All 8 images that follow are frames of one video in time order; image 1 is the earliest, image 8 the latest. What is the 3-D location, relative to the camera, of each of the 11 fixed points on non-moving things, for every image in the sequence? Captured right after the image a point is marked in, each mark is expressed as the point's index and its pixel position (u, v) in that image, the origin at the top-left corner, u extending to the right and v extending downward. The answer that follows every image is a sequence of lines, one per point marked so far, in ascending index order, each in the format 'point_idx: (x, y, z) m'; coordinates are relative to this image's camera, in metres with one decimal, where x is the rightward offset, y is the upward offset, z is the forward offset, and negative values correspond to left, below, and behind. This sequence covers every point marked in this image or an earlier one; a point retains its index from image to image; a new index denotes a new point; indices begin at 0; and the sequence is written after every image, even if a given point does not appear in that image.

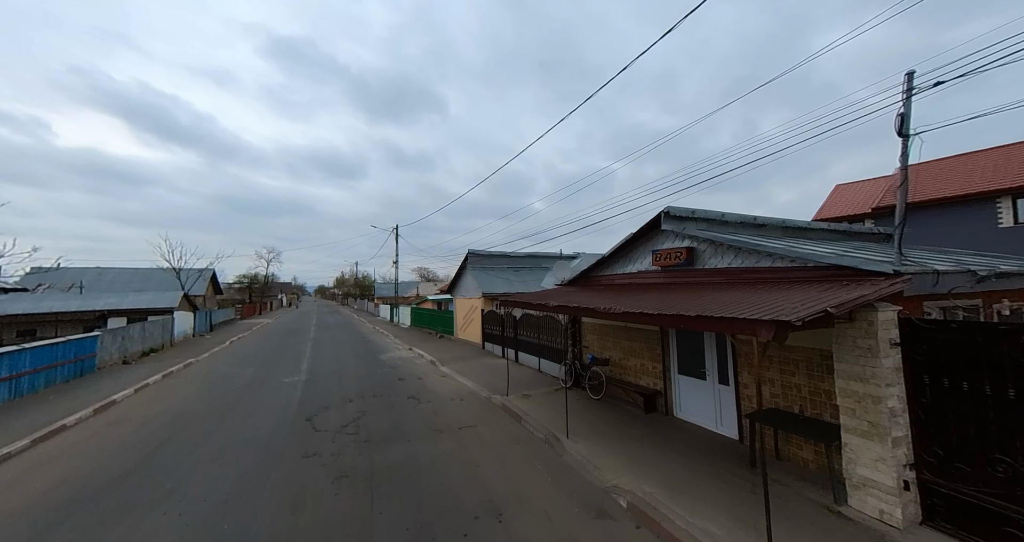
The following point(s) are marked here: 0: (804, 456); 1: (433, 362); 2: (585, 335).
0: (+2.9, -1.8, +3.6) m
1: (-2.4, -2.8, +11.1) m
2: (+1.5, -1.3, +7.4) m
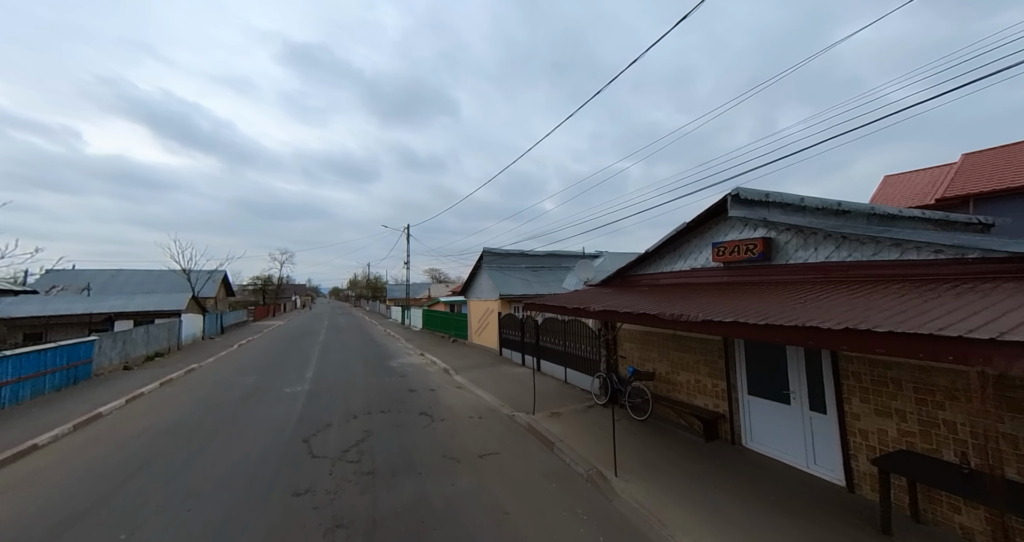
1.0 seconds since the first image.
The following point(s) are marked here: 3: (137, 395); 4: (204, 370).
0: (+3.2, -1.8, +2.6) m
1: (-1.8, -2.8, +10.3) m
2: (+2.0, -1.3, +6.5) m
3: (-9.1, -3.0, +8.7) m
4: (-10.1, -3.4, +12.0) m
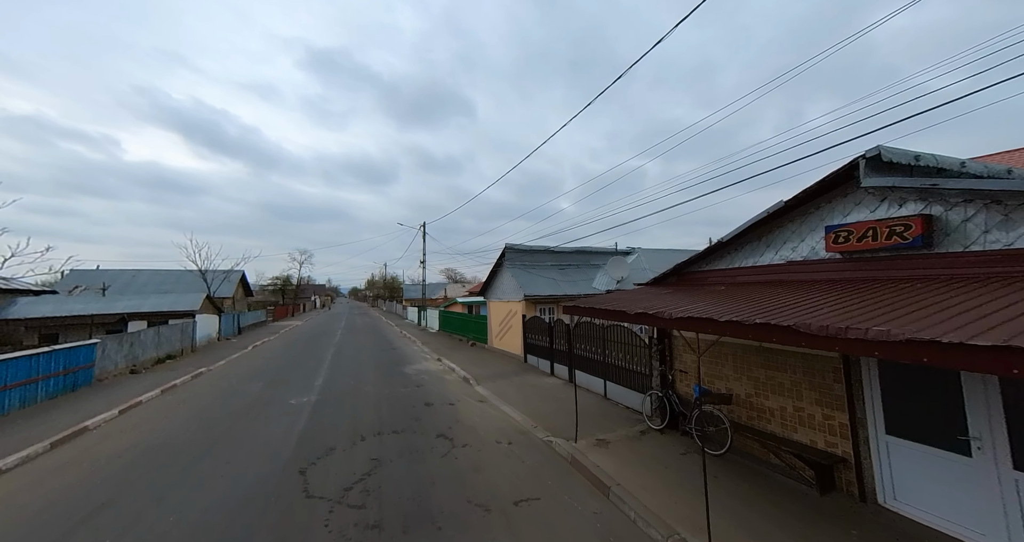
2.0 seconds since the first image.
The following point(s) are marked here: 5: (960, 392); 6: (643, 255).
0: (+3.6, -1.7, +1.4) m
1: (-1.1, -2.8, +9.3) m
2: (+2.5, -1.2, +5.3) m
3: (-8.5, -3.0, +8.1) m
4: (-9.3, -3.3, +11.3) m
5: (+3.3, -0.9, +2.7) m
6: (+4.4, +0.5, +12.2) m
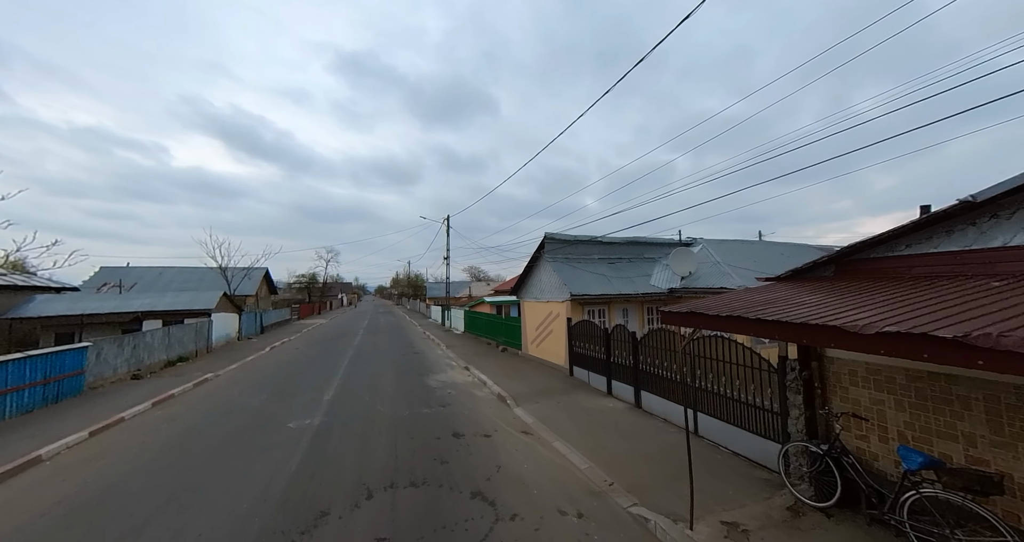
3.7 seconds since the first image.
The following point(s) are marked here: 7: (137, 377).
0: (+4.0, -1.6, -0.6) m
1: (-0.2, -2.7, +7.6) m
2: (+3.2, -1.1, +3.4) m
3: (-7.6, -2.9, +6.8) m
4: (-8.2, -3.2, +10.1) m
5: (+3.9, -0.8, +0.8) m
6: (+5.5, +0.7, +10.1) m
7: (-10.9, -3.1, +10.6) m
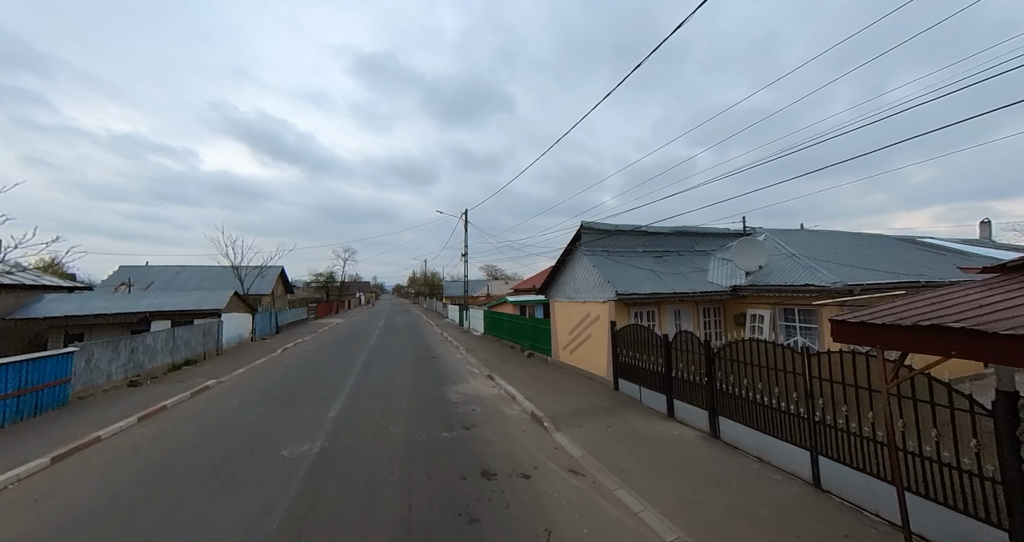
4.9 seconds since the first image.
0: (+4.3, -1.5, -2.1) m
1: (+0.5, -2.6, +6.3) m
2: (+3.6, -1.0, +2.0) m
3: (-7.0, -2.8, +5.9) m
4: (-7.5, -3.1, +9.2) m
5: (+4.2, -0.7, -0.7) m
6: (+6.3, +0.8, +8.6) m
7: (-10.1, -3.0, +9.8) m
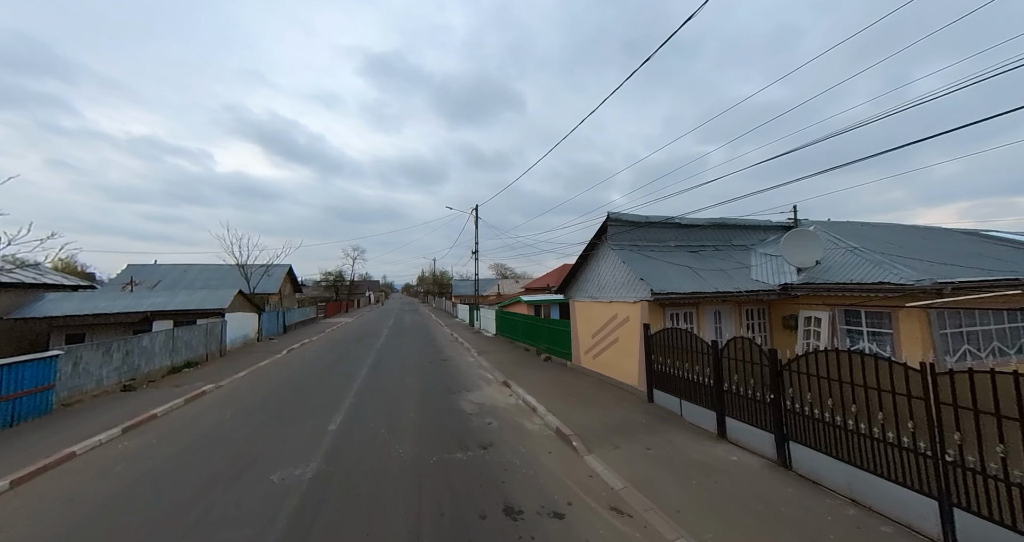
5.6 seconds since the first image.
0: (+4.5, -1.5, -3.0) m
1: (+0.8, -2.5, +5.5) m
2: (+3.9, -1.0, +1.1) m
3: (-6.6, -2.8, +5.2) m
4: (-7.1, -3.1, +8.6) m
5: (+4.4, -0.7, -1.6) m
6: (+6.7, +0.9, +7.6) m
7: (-9.7, -3.0, +9.2) m
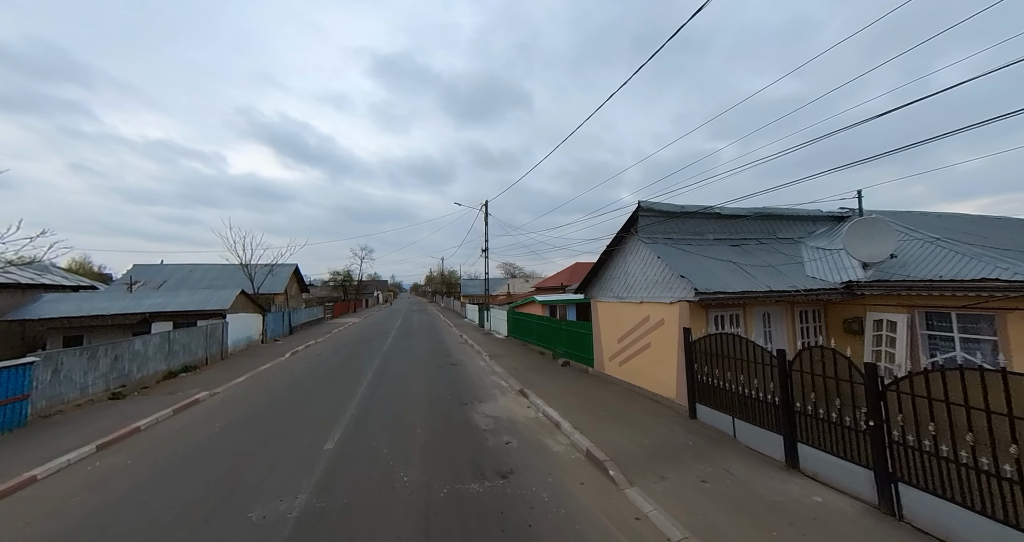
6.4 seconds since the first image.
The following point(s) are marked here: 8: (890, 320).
0: (+4.6, -1.4, -3.9) m
1: (+1.1, -2.5, +4.7) m
2: (+4.1, -0.9, +0.2) m
3: (-6.3, -2.7, +4.5) m
4: (-6.7, -3.0, +7.9) m
5: (+4.5, -0.6, -2.5) m
6: (+7.0, +1.0, +6.6) m
7: (-9.3, -2.9, +8.6) m
8: (+5.8, -0.7, +5.5) m
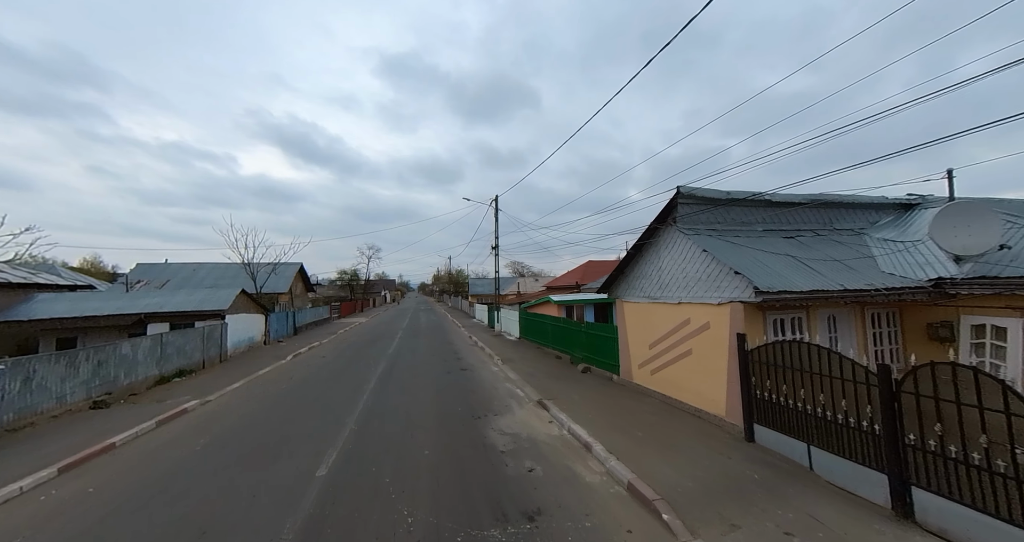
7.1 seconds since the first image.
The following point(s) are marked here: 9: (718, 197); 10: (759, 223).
0: (+4.7, -1.4, -4.8) m
1: (+1.4, -2.4, +3.8) m
2: (+4.3, -0.9, -0.8) m
3: (-6.0, -2.7, +3.8) m
4: (-6.3, -3.0, +7.1) m
5: (+4.7, -0.6, -3.5) m
6: (+7.3, +1.0, +5.6) m
7: (-9.0, -2.9, +7.9) m
8: (+6.1, -0.7, +4.6) m
9: (+3.4, +1.2, +6.1) m
10: (+4.2, +0.8, +6.2) m
